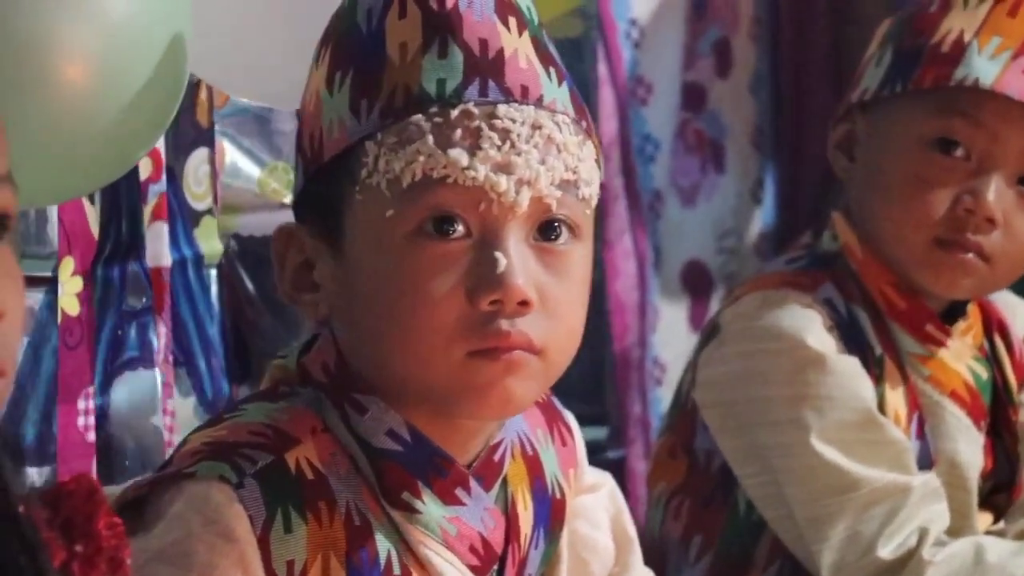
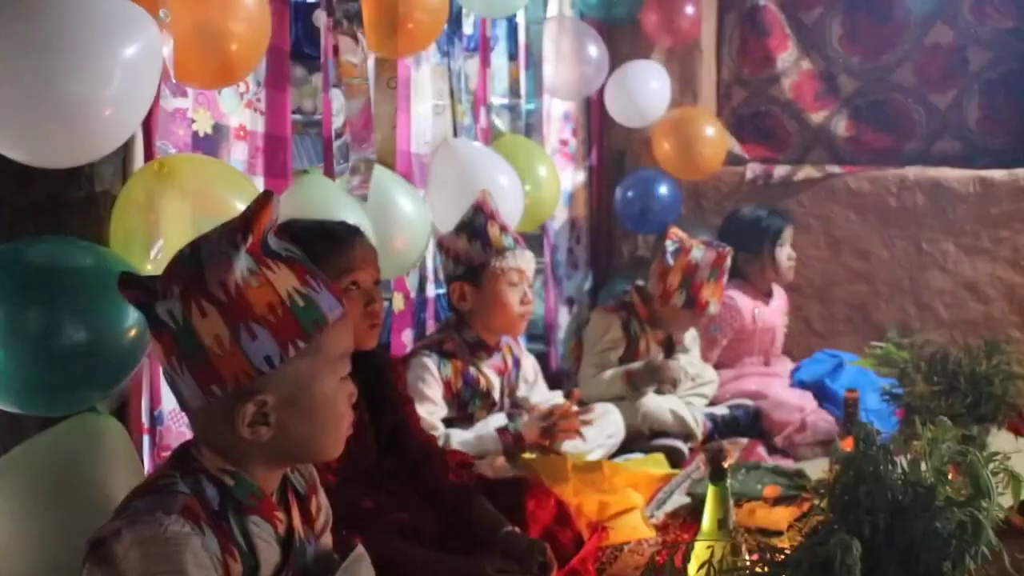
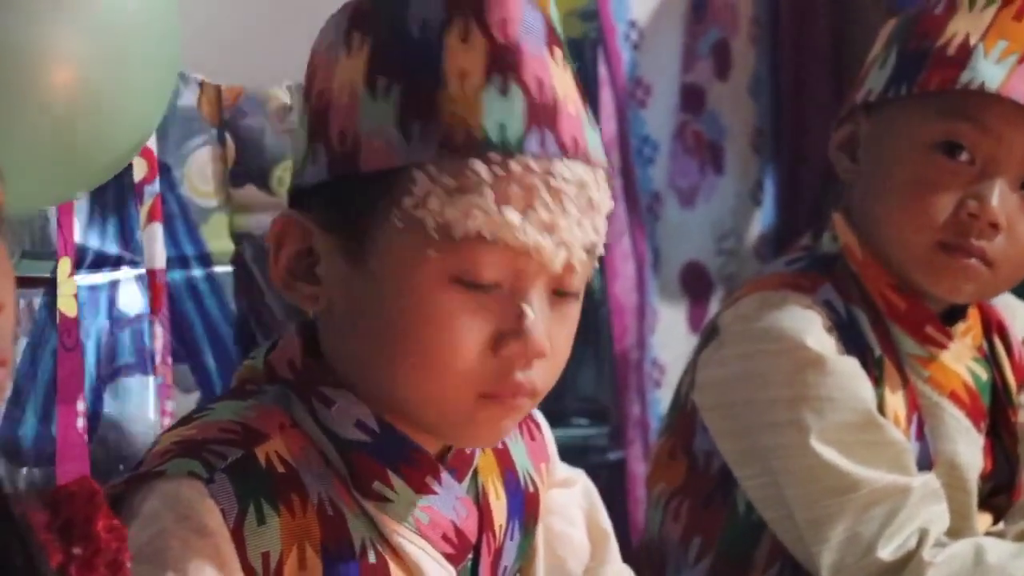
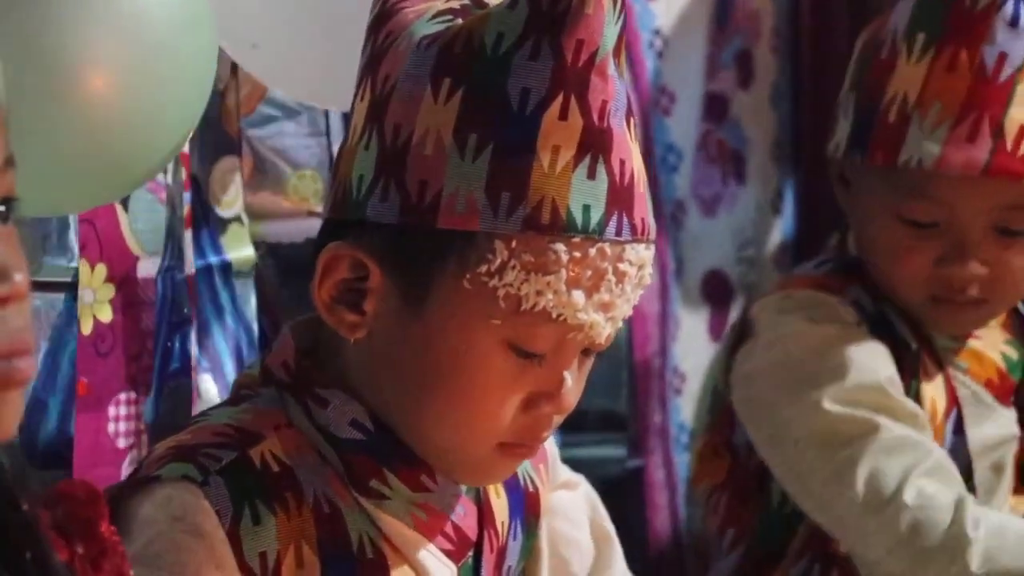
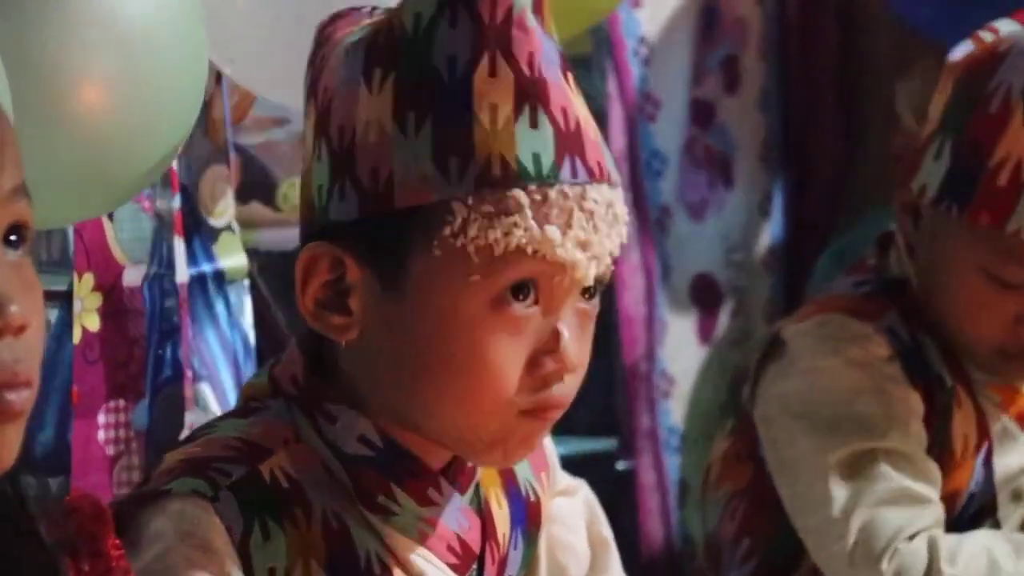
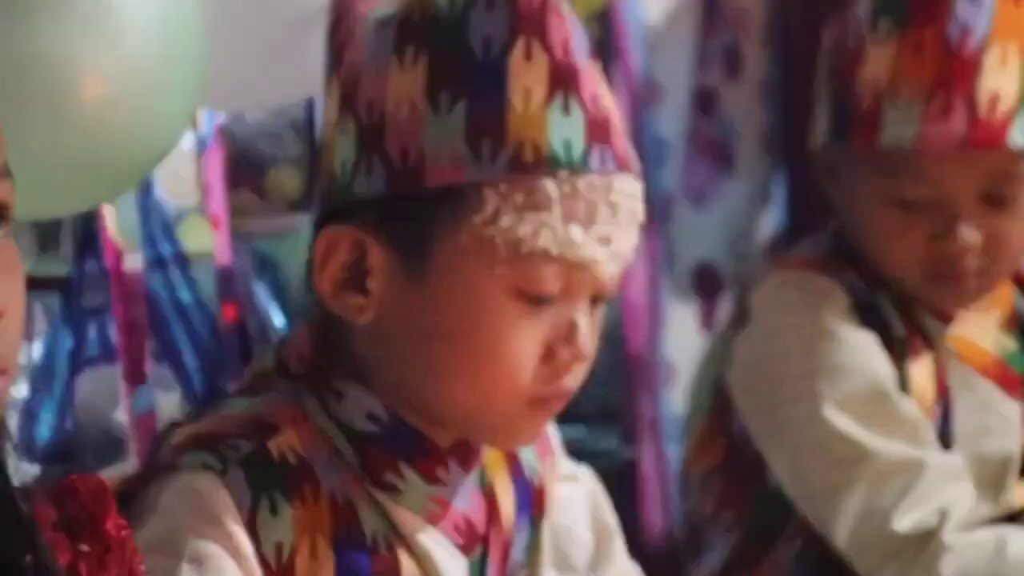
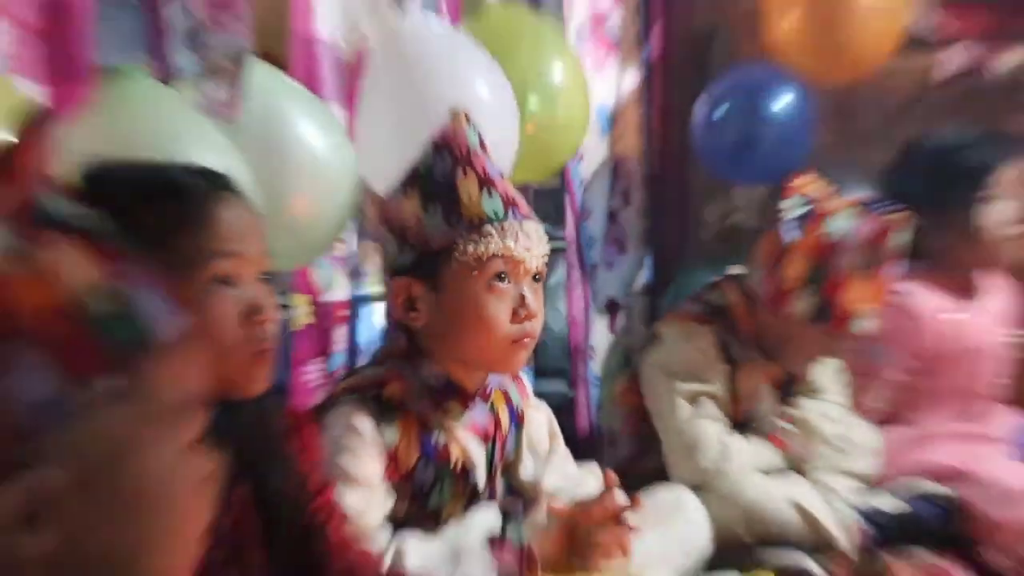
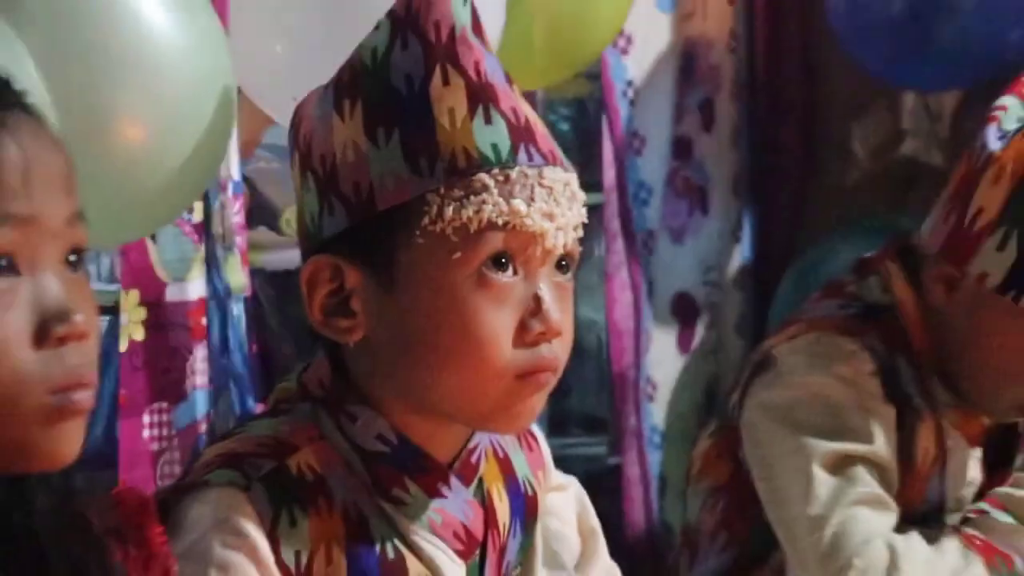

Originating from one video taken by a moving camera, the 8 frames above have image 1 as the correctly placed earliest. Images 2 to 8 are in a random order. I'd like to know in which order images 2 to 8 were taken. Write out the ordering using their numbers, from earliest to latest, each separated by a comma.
3, 6, 4, 5, 8, 7, 2
